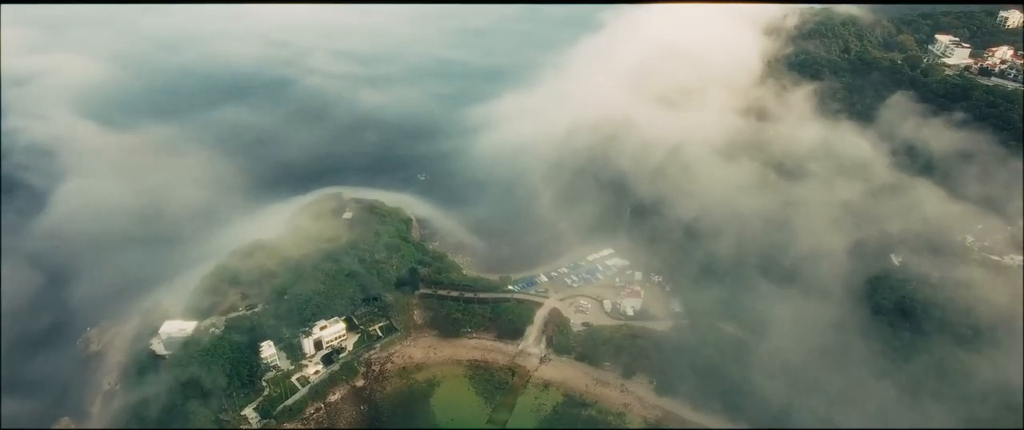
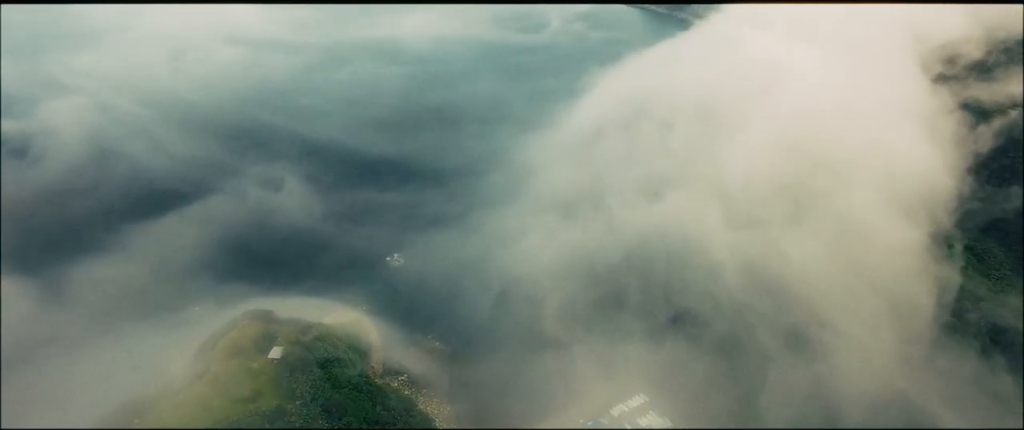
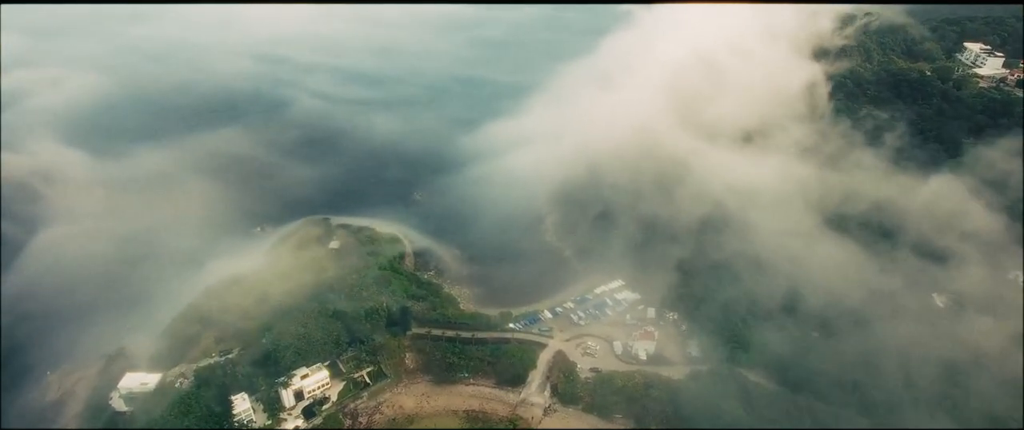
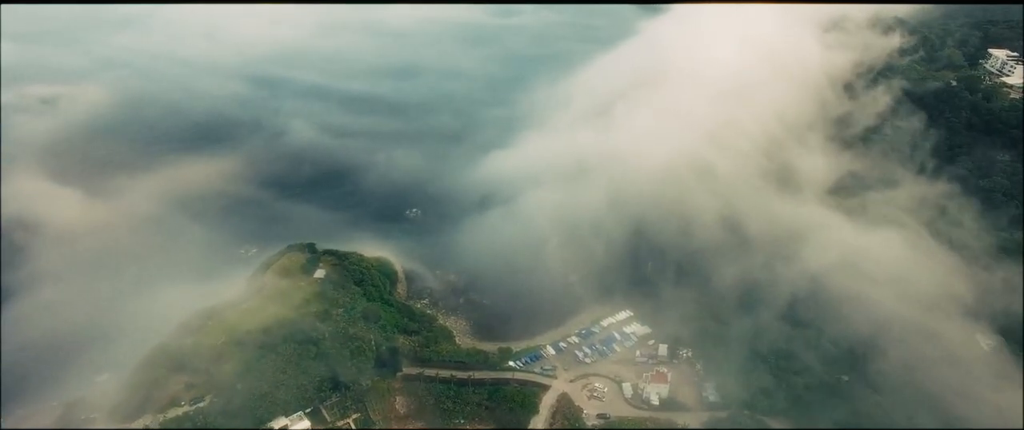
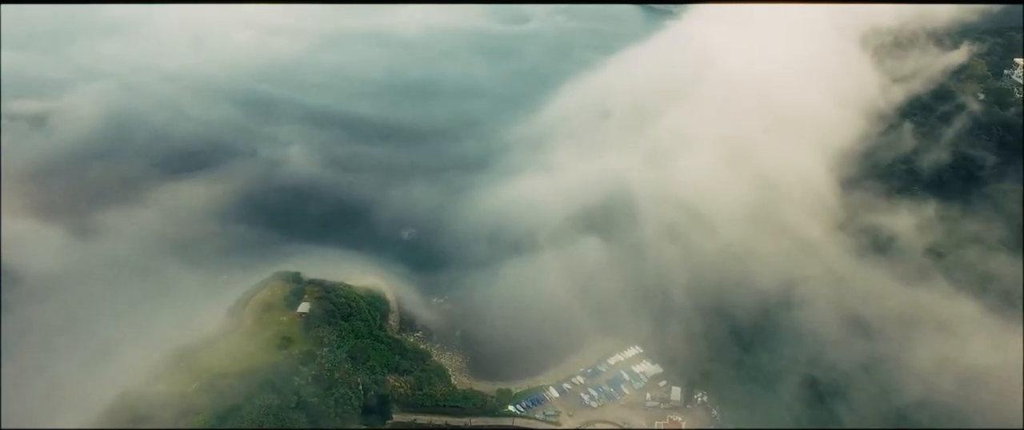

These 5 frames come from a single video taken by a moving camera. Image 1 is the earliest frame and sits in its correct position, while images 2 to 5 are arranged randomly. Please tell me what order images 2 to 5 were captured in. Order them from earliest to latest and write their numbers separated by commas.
3, 4, 5, 2
